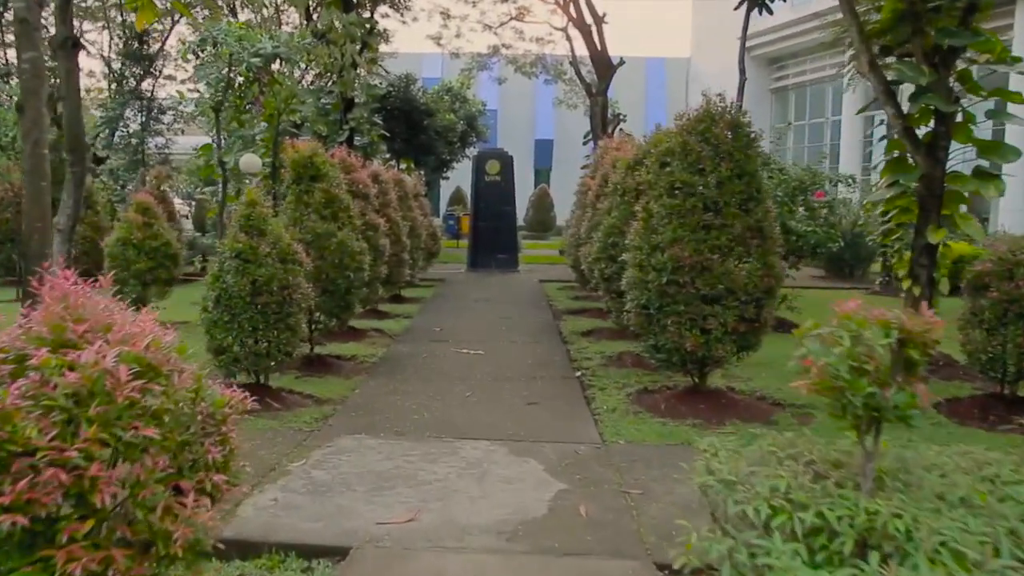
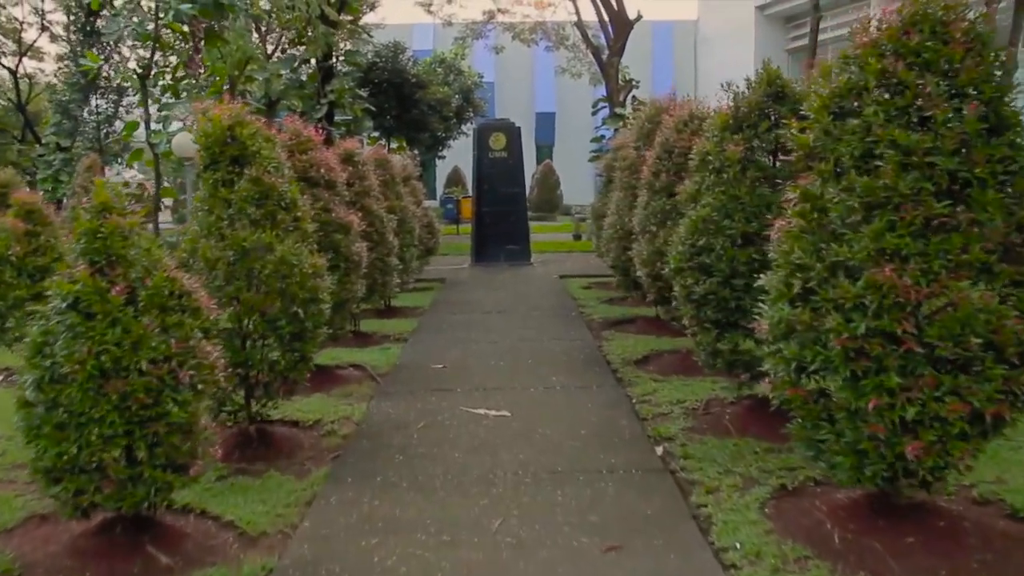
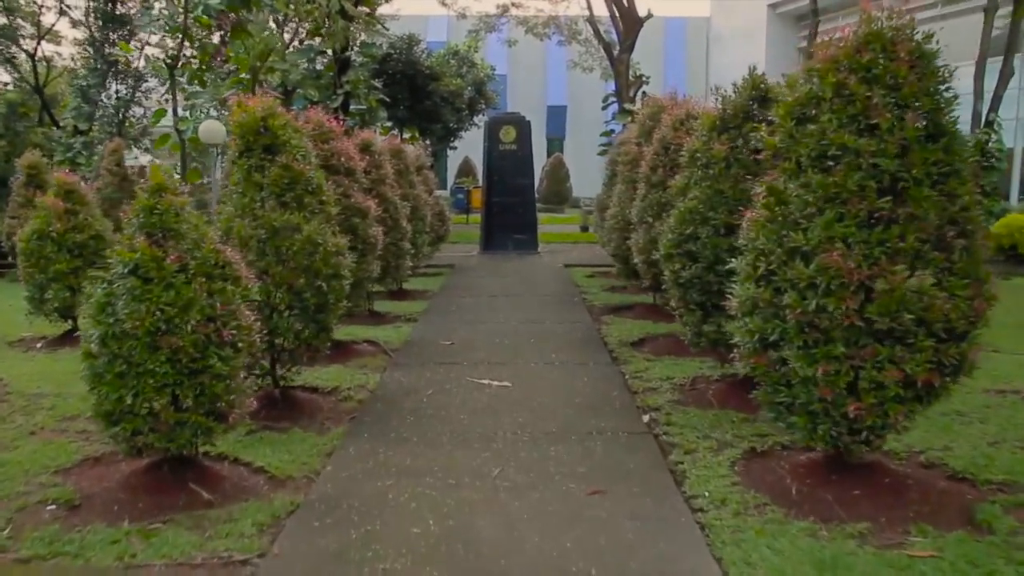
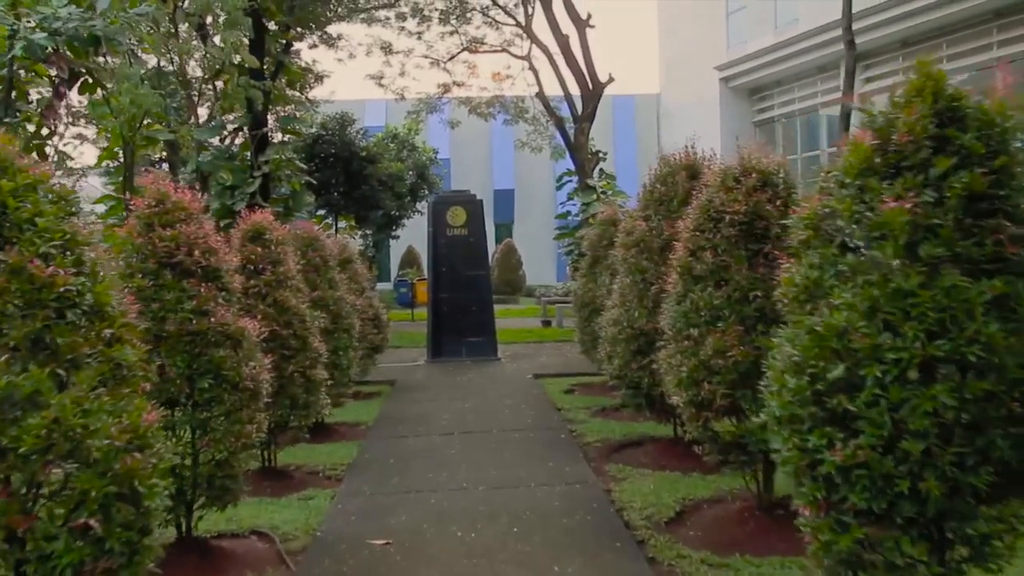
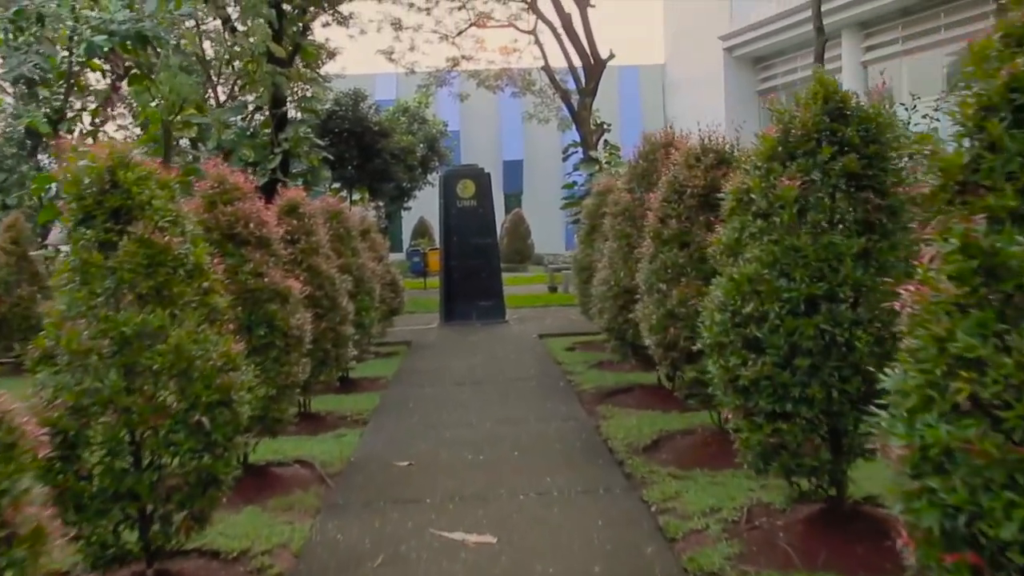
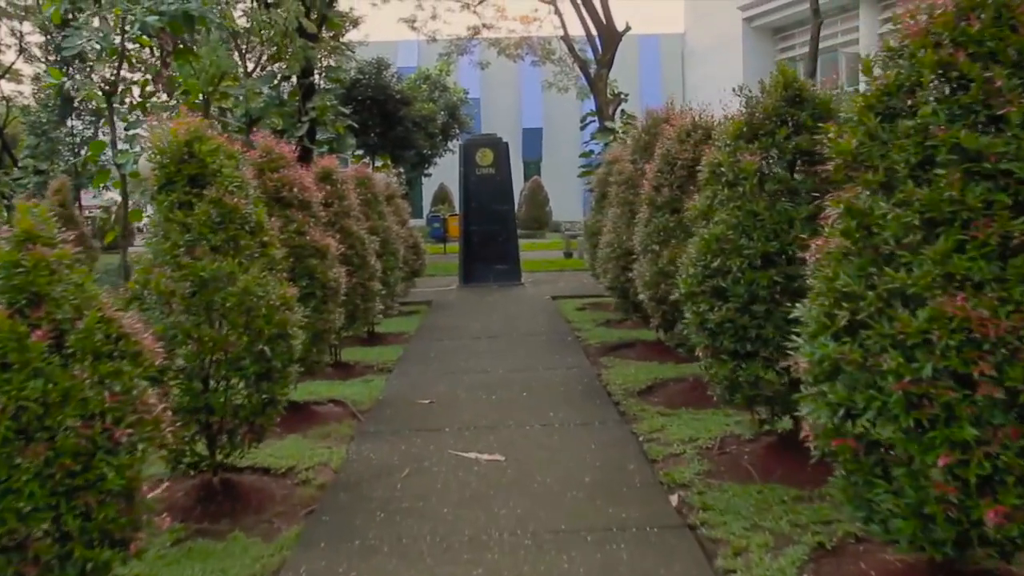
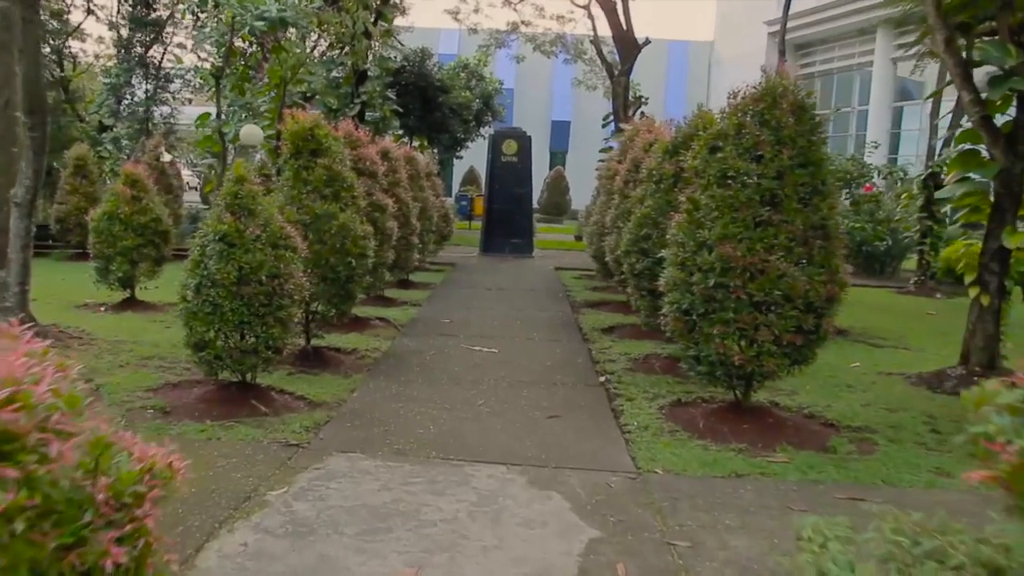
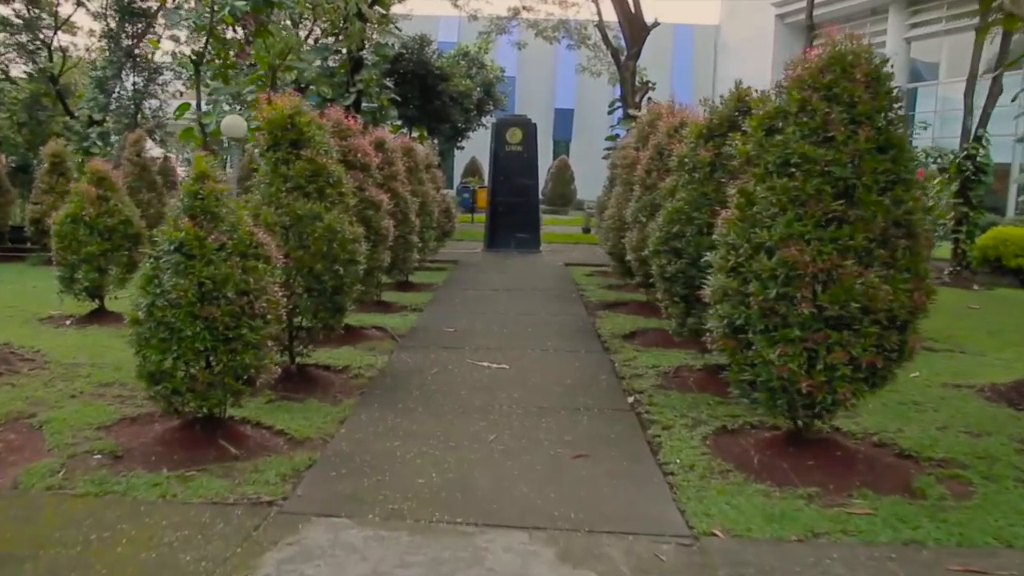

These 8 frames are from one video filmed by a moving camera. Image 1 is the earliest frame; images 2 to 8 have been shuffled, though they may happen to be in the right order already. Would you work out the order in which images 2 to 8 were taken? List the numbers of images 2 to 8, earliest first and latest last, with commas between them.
7, 8, 3, 2, 6, 5, 4
